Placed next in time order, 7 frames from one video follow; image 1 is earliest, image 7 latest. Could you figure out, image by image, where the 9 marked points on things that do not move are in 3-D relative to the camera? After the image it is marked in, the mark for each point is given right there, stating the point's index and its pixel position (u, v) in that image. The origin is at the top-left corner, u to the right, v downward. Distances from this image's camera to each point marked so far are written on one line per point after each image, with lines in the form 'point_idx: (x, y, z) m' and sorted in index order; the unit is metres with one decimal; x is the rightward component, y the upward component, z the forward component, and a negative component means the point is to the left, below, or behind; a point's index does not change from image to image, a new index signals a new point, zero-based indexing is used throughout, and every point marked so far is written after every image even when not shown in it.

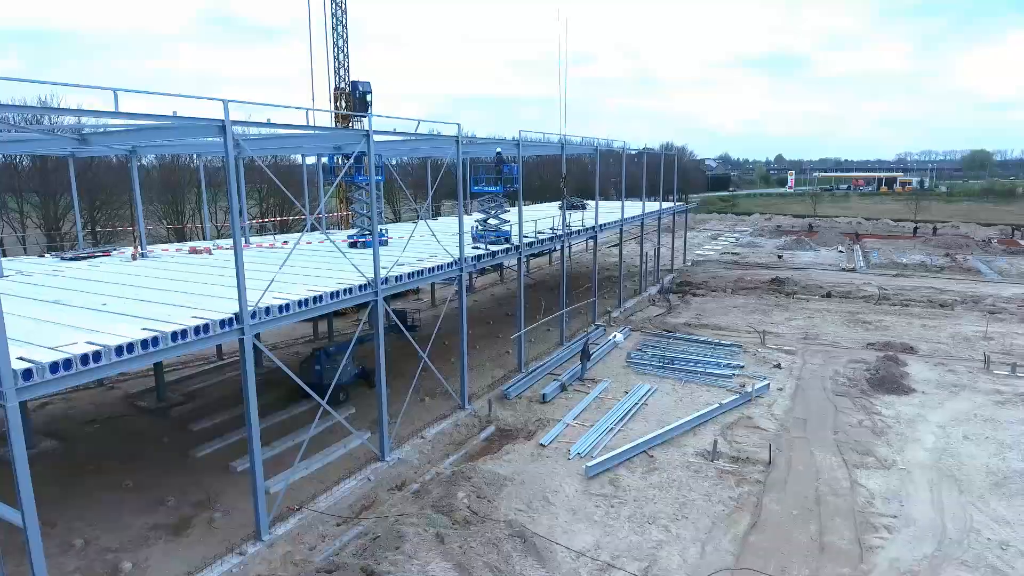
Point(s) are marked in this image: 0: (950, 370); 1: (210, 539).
0: (+10.3, -2.0, +15.0) m
1: (-4.2, -3.4, +8.8) m
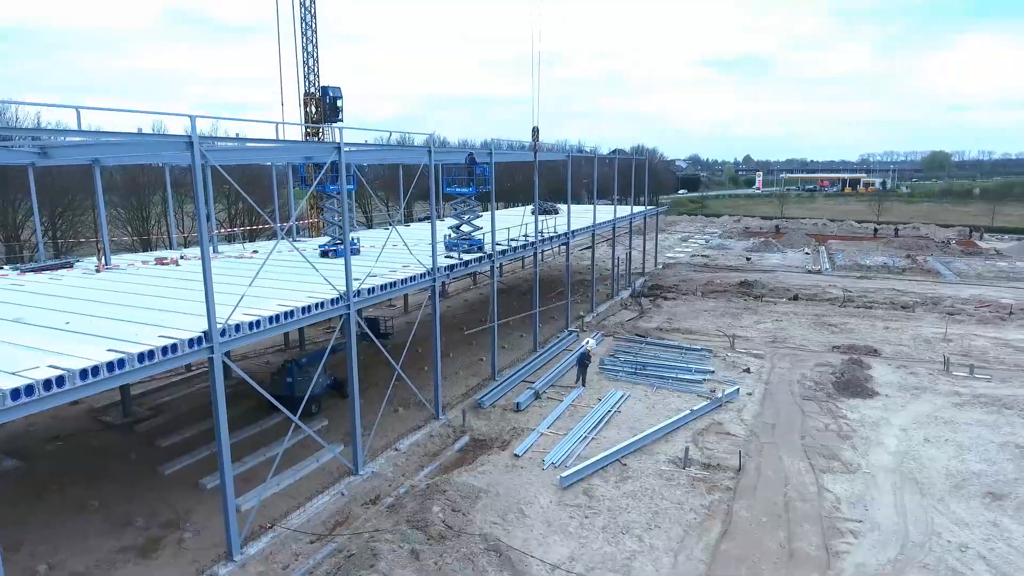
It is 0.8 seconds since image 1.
0: (+9.7, -2.1, +15.5) m
1: (-4.5, -3.7, +8.6) m
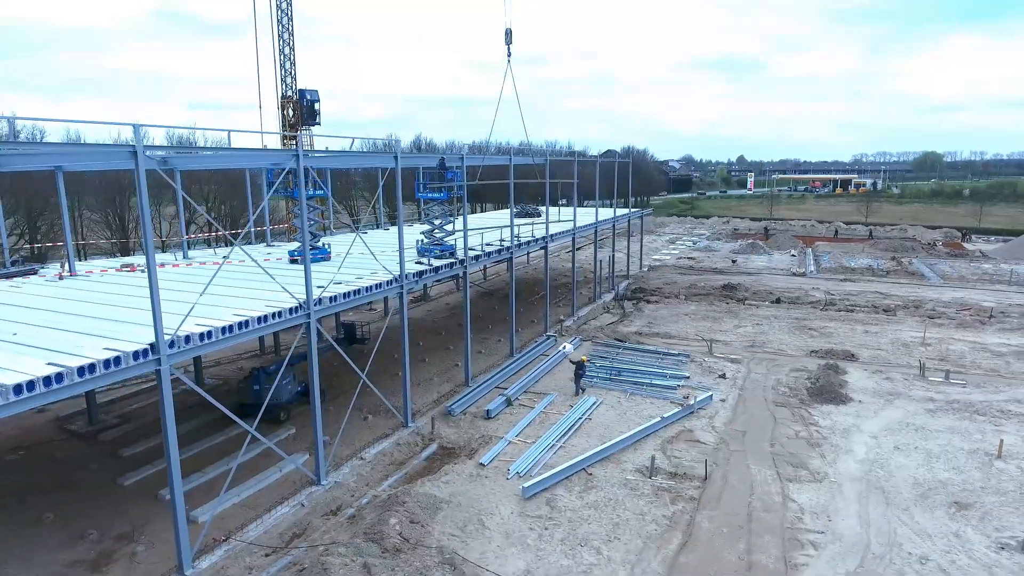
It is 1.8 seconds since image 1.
0: (+9.1, -2.2, +15.4) m
1: (-5.1, -3.8, +8.5) m
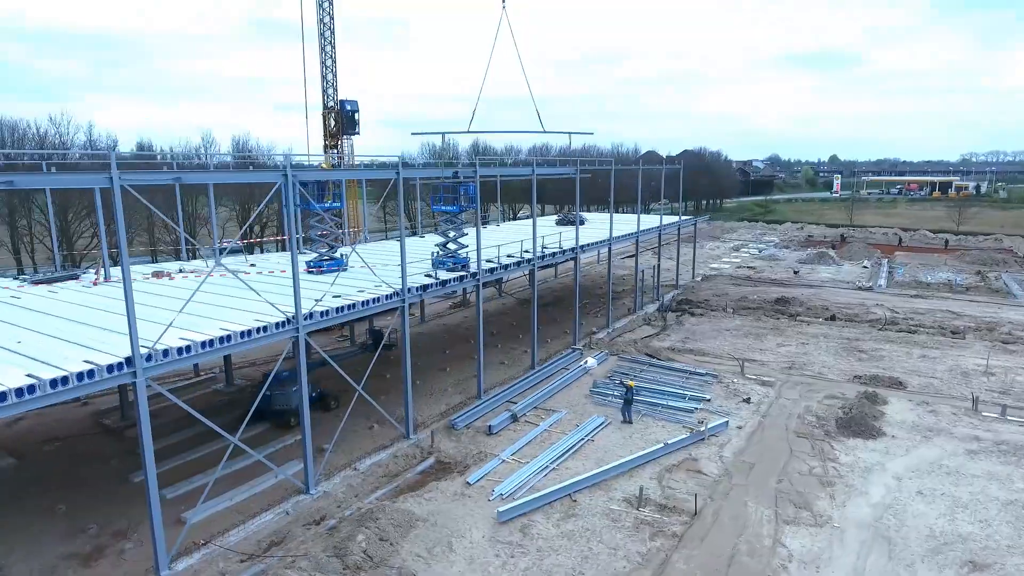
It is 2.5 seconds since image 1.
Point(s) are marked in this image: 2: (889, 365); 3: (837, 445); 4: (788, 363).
0: (+9.3, -2.7, +14.1) m
1: (-5.7, -4.0, +9.0) m
2: (+10.3, -2.1, +17.3) m
3: (+6.5, -3.1, +12.7) m
4: (+7.7, -2.1, +17.8) m
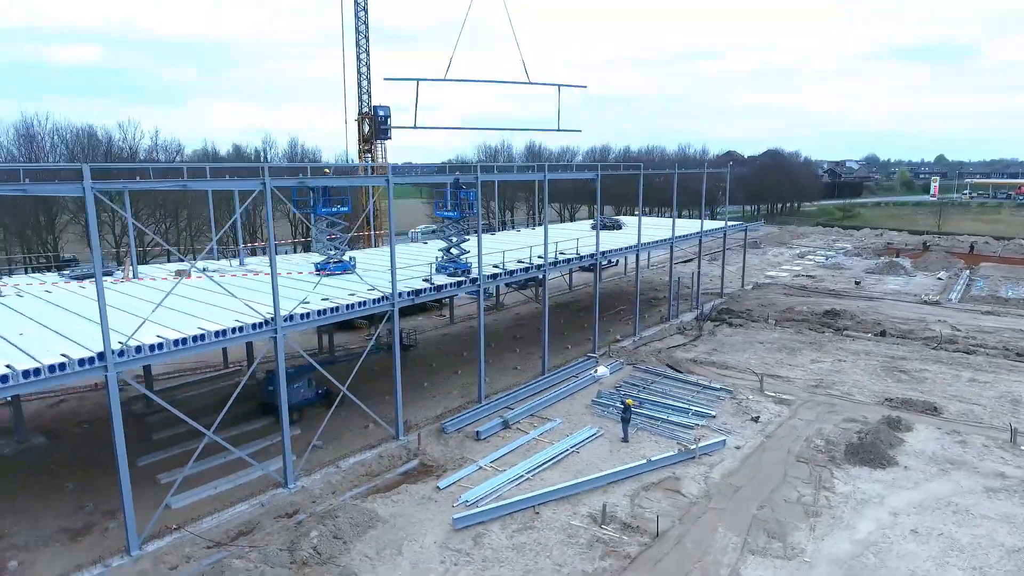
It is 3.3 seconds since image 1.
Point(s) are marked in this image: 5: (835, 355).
0: (+9.1, -3.1, +12.9) m
1: (-6.4, -4.0, +9.8) m
2: (+10.5, -2.5, +16.0) m
3: (+6.1, -3.4, +11.9) m
4: (+8.0, -2.4, +16.7) m
5: (+9.5, -2.0, +18.8) m
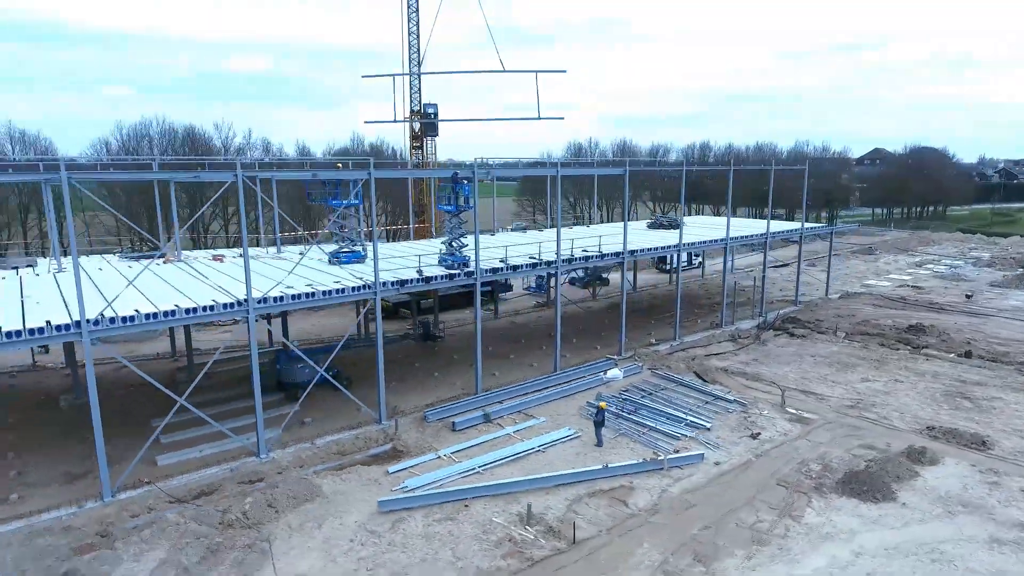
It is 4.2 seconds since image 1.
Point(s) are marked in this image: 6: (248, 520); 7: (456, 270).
0: (+8.3, -3.4, +11.0) m
1: (-7.6, -3.6, +11.2) m
2: (+10.3, -2.8, +13.7) m
3: (+5.1, -3.5, +10.6) m
4: (+8.0, -2.6, +14.9) m
5: (+10.0, -2.2, +16.6) m
6: (-4.1, -3.6, +9.9) m
7: (-1.3, +0.4, +14.8) m
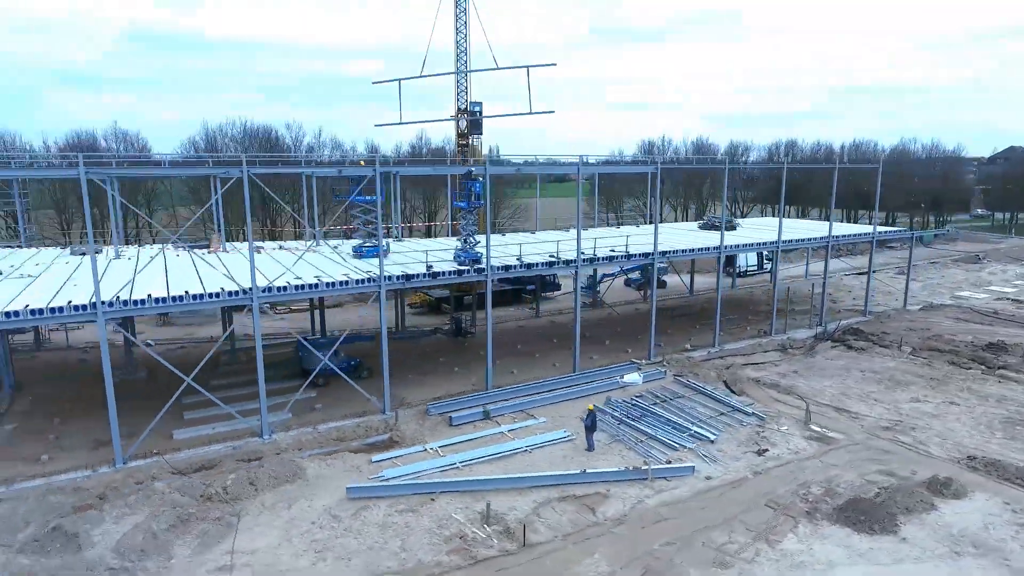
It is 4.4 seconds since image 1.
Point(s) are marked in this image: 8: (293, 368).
0: (+7.7, -3.6, +9.6) m
1: (-7.9, -3.3, +12.4) m
2: (+10.1, -3.1, +11.9) m
3: (+4.5, -3.6, +9.7) m
4: (+8.1, -2.8, +13.5) m
5: (+10.3, -2.5, +14.9) m
6: (-4.7, -3.4, +10.5) m
7: (-1.0, +0.5, +14.9) m
8: (-5.8, -2.1, +17.0) m
